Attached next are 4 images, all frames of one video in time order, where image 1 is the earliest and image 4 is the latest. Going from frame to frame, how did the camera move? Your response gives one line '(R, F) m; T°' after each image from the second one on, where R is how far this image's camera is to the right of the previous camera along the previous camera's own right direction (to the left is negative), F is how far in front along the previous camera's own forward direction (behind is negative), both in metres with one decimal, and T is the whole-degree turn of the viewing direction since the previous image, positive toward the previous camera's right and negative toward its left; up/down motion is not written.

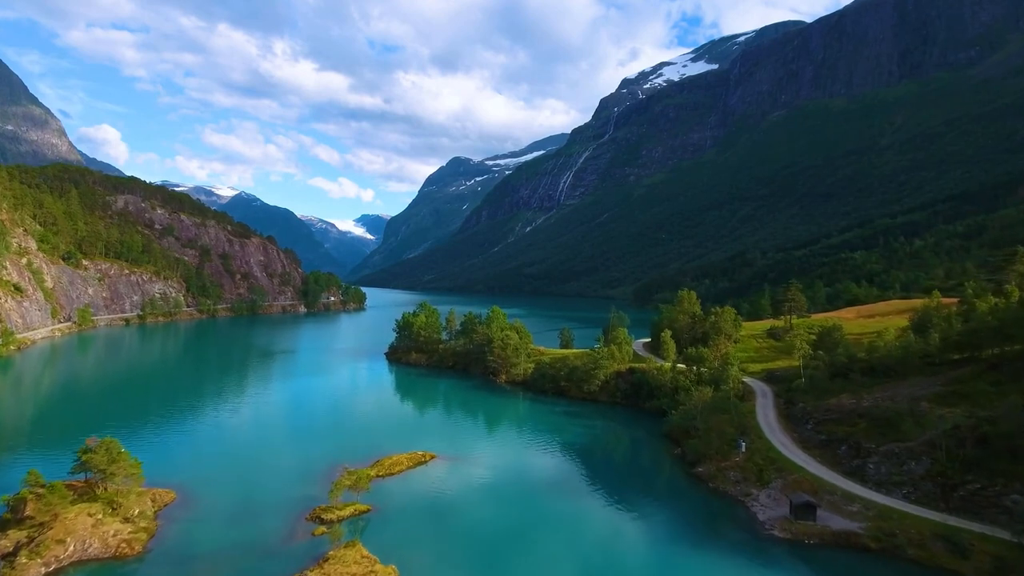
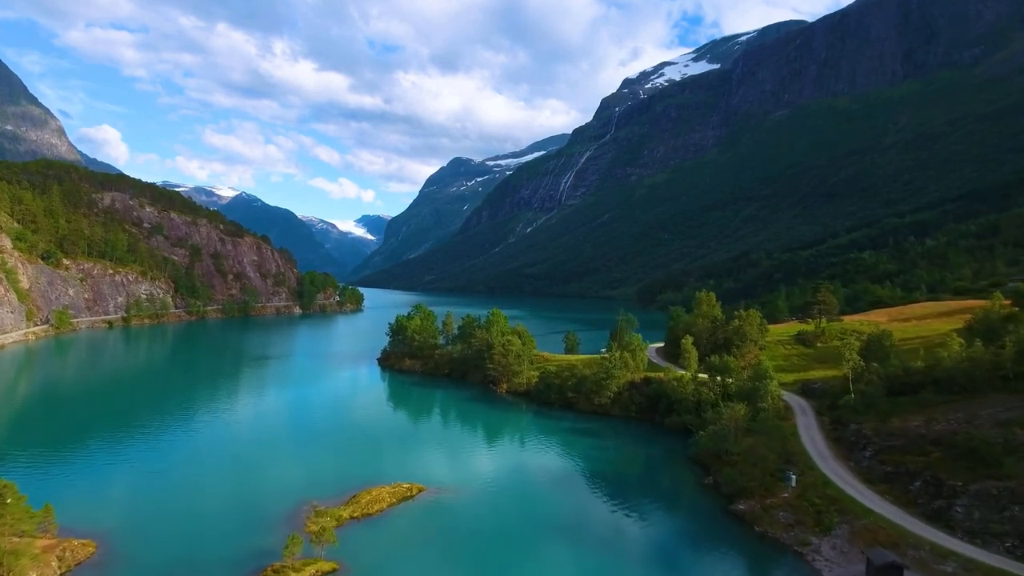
(-0.1, +6.1) m; 0°
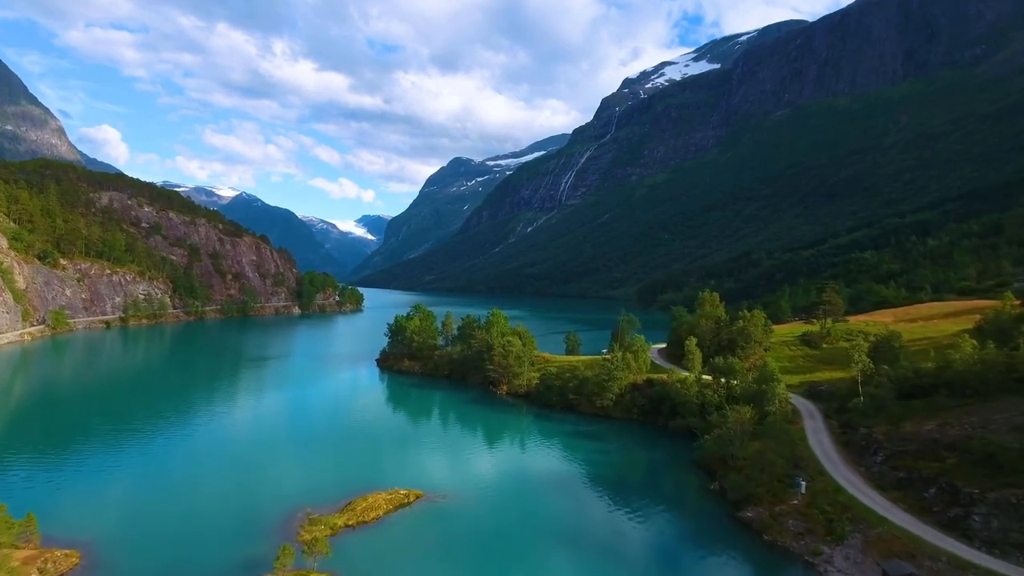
(0.0, +0.9) m; 0°
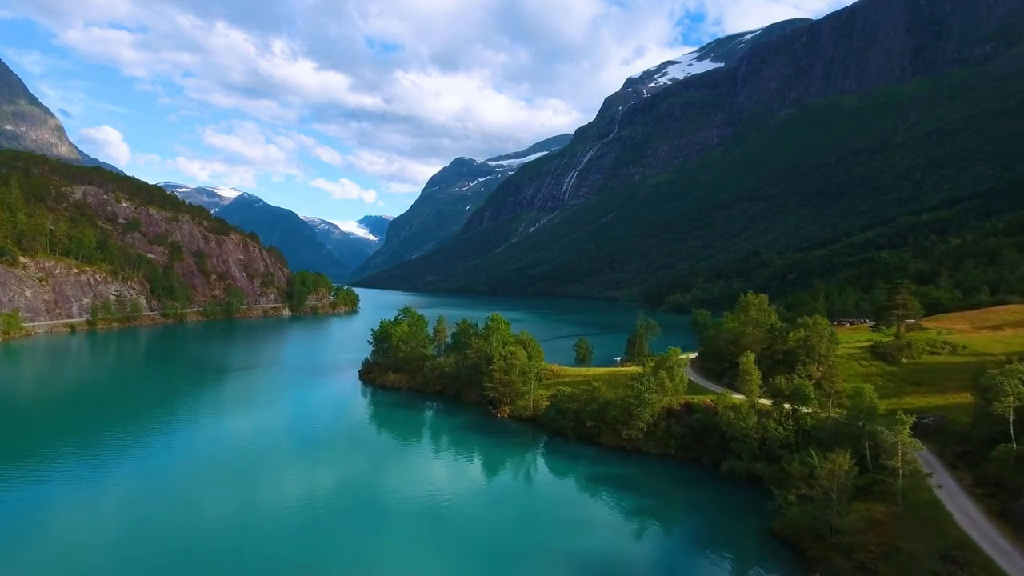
(-0.1, +10.9) m; 0°
